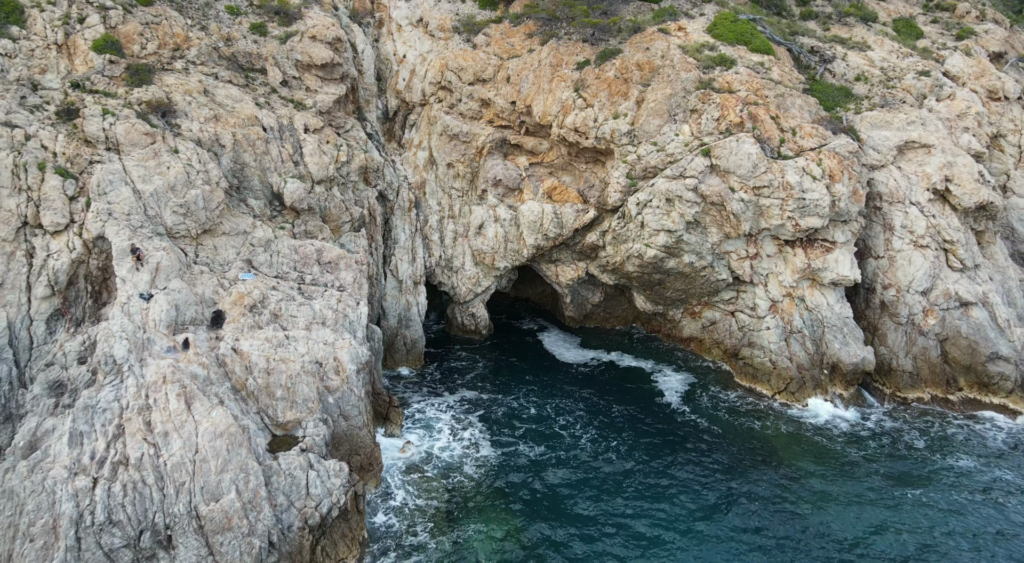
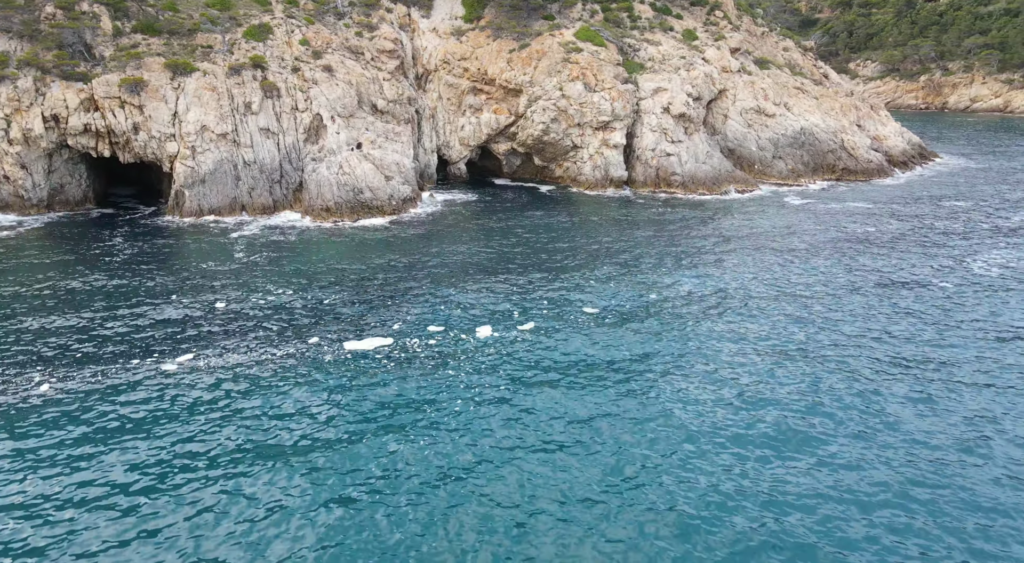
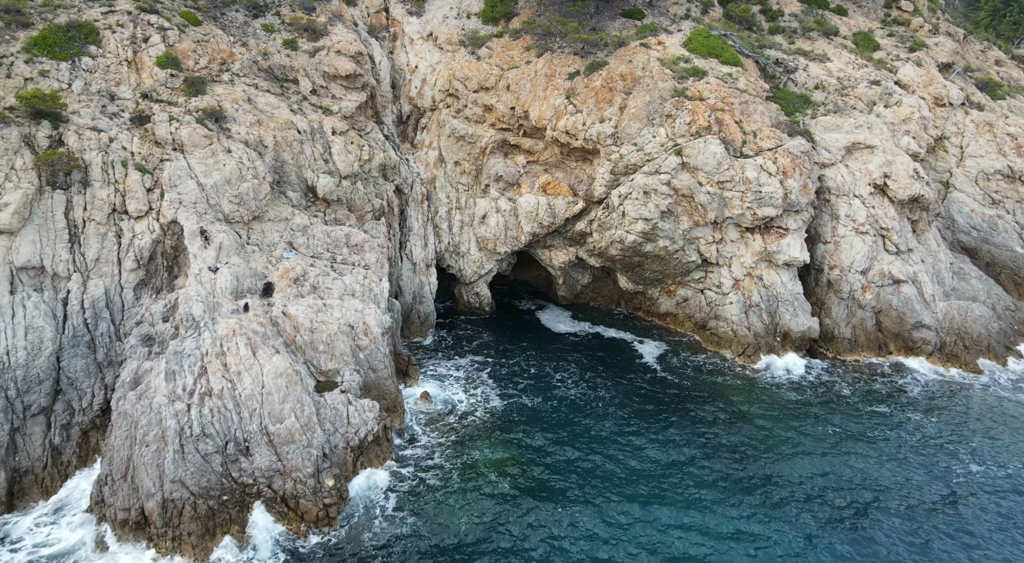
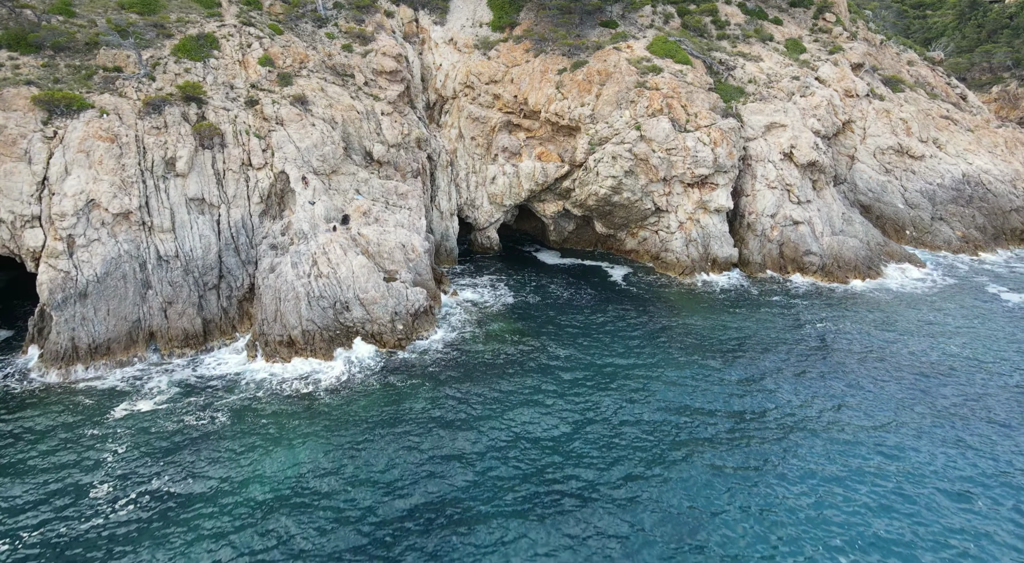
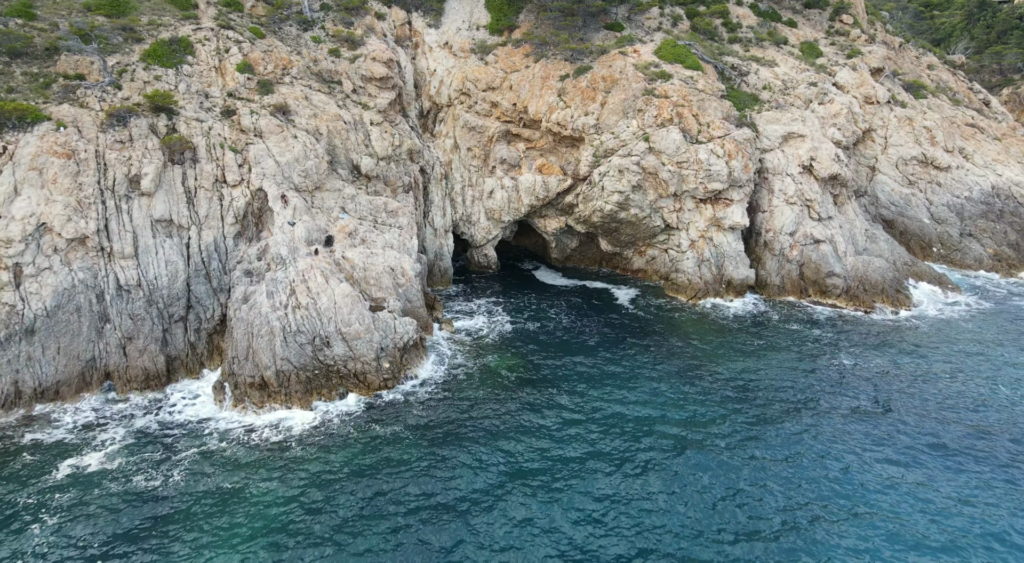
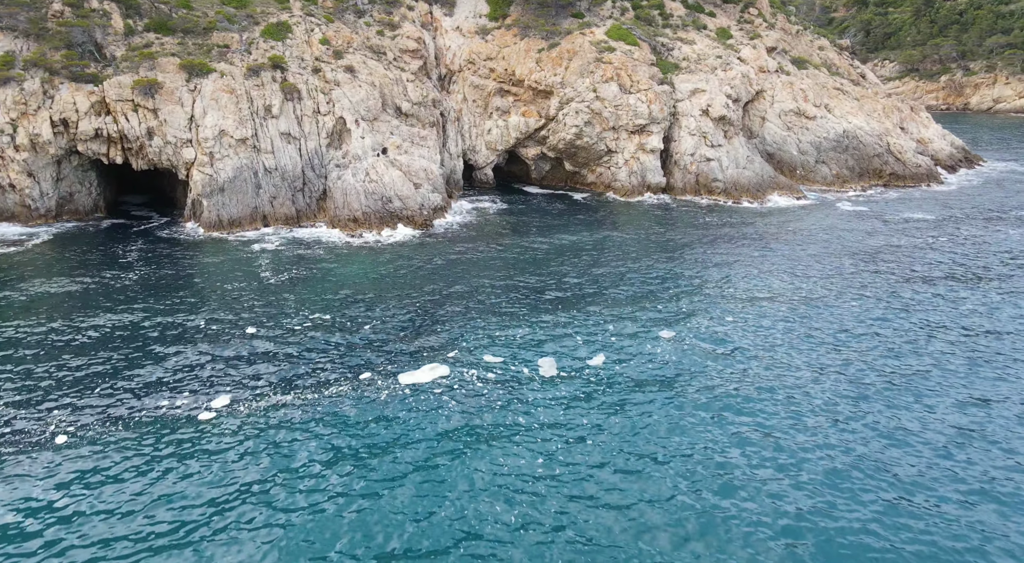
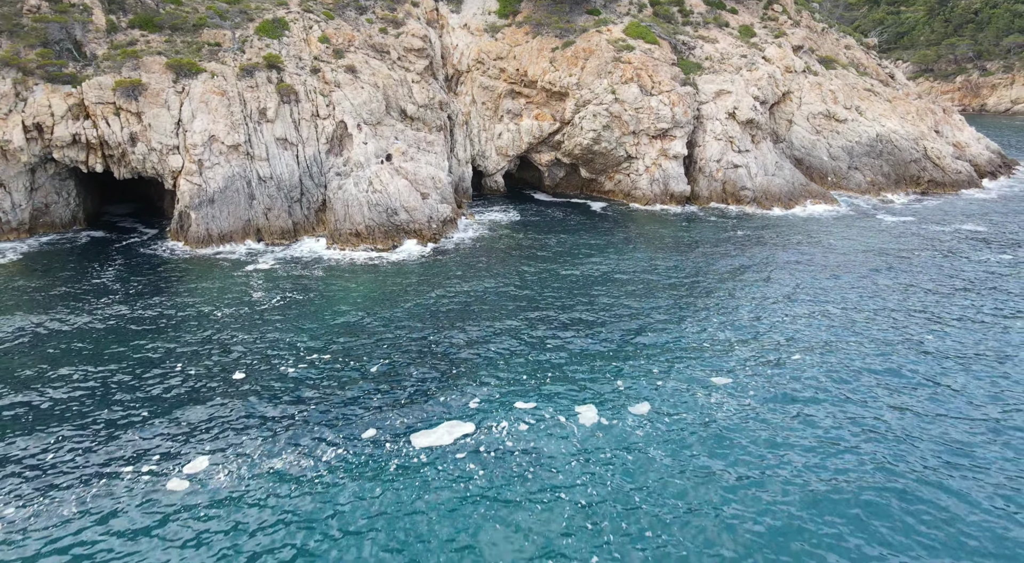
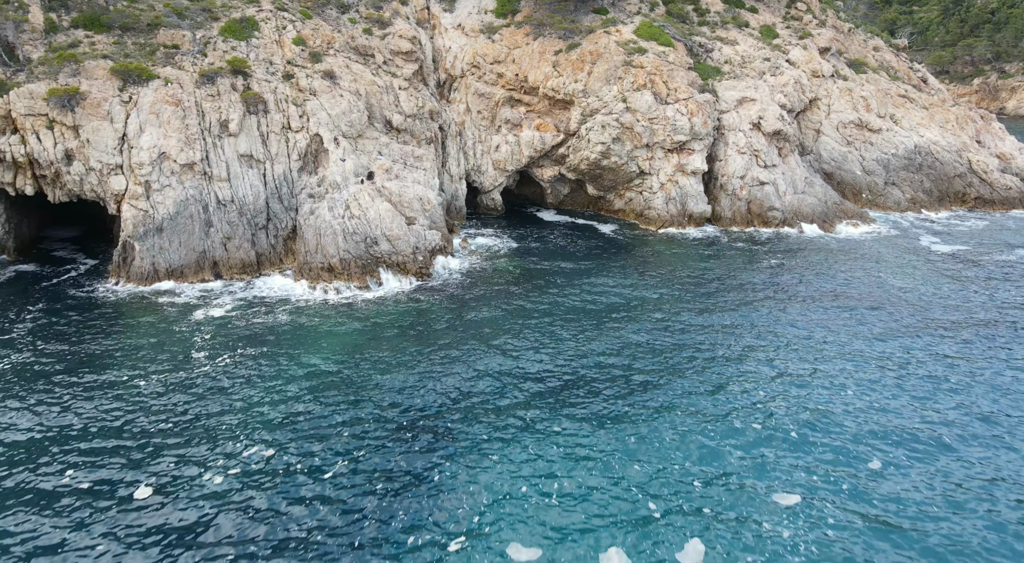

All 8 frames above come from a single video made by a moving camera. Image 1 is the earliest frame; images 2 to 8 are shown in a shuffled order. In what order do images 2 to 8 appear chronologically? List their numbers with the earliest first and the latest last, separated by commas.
3, 5, 4, 8, 7, 6, 2
